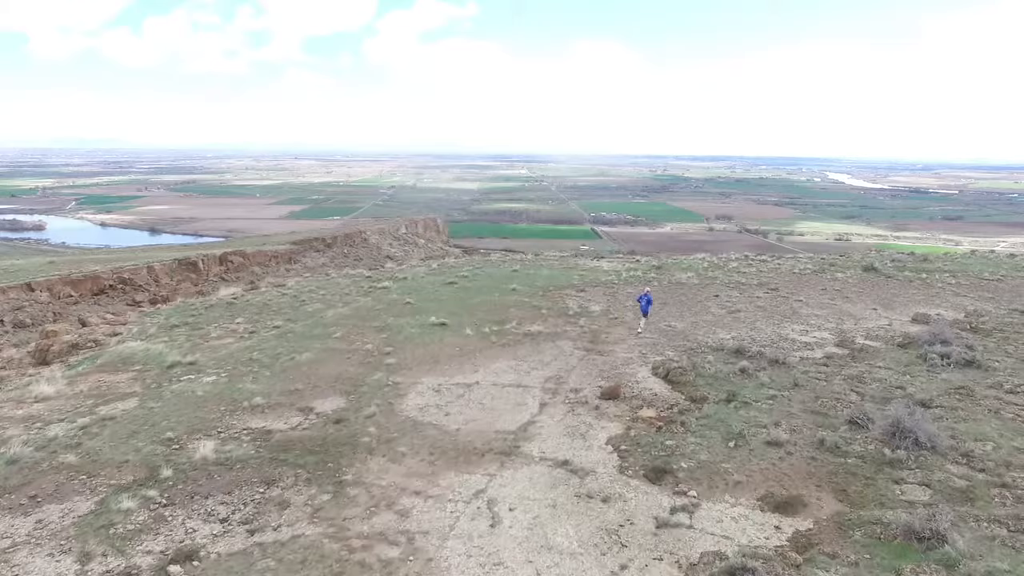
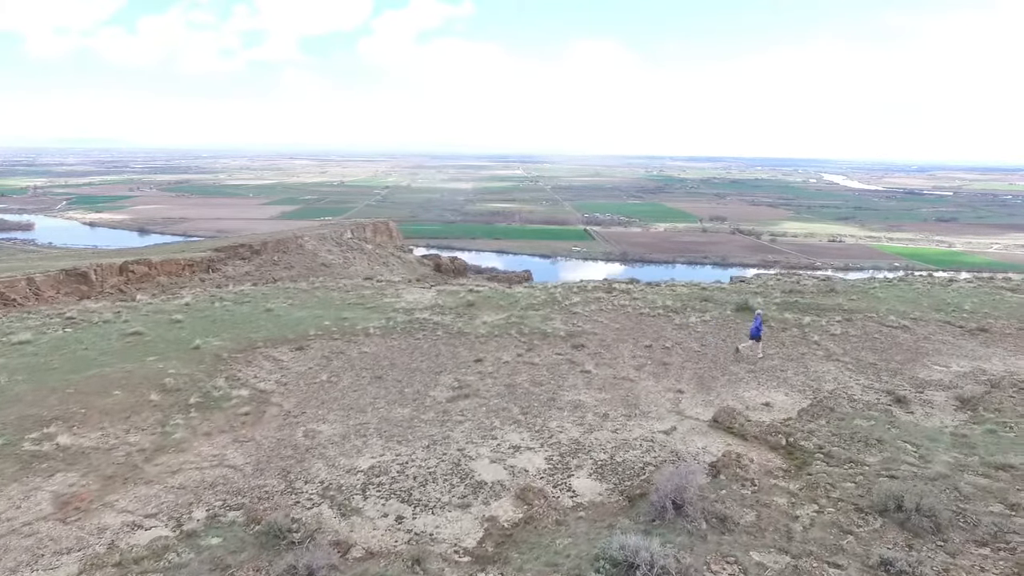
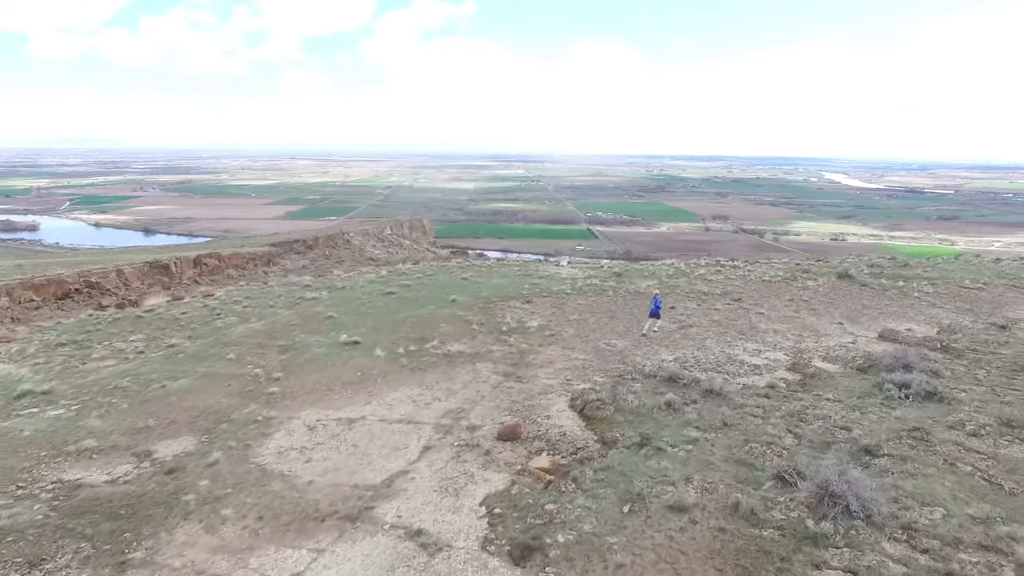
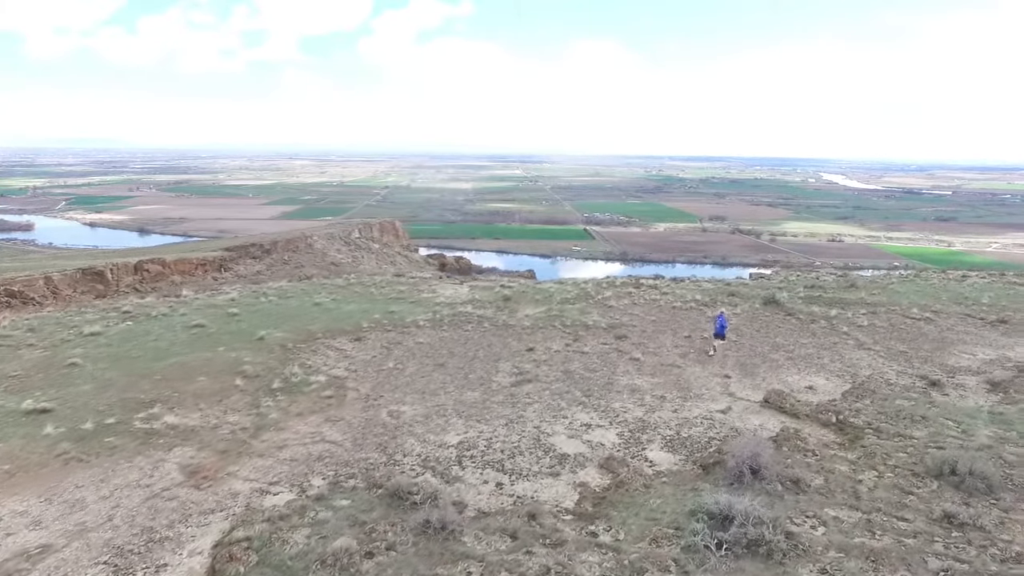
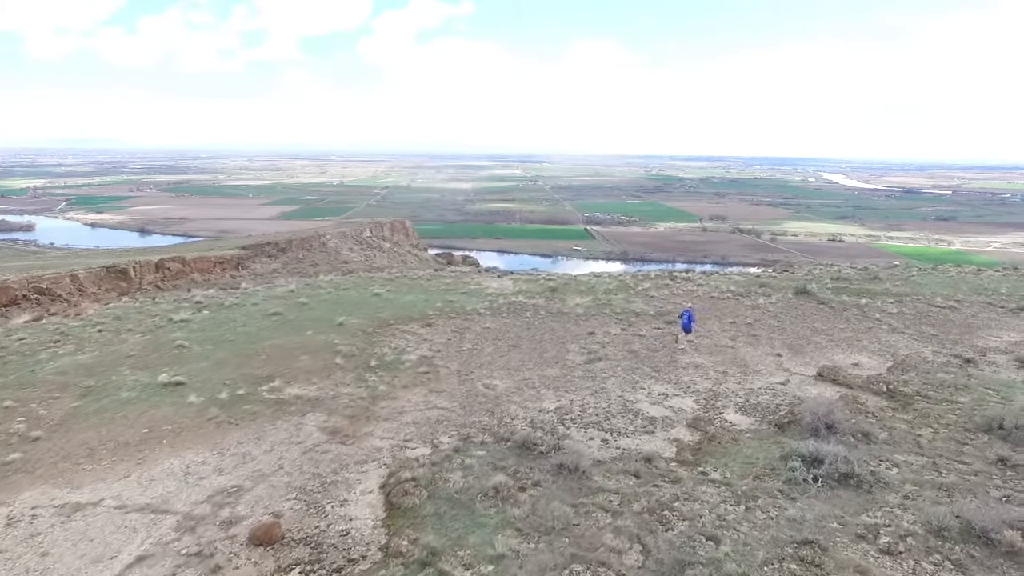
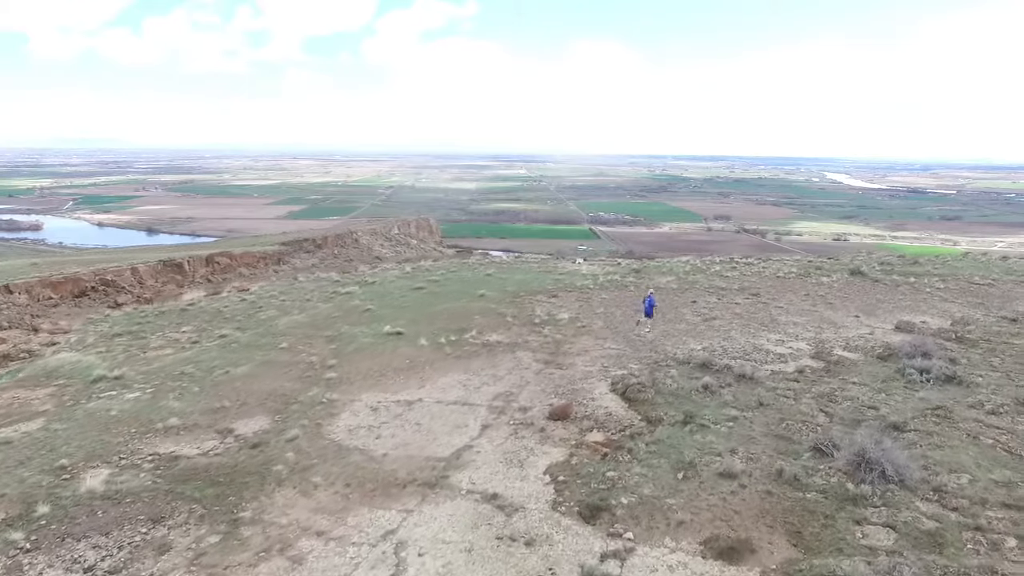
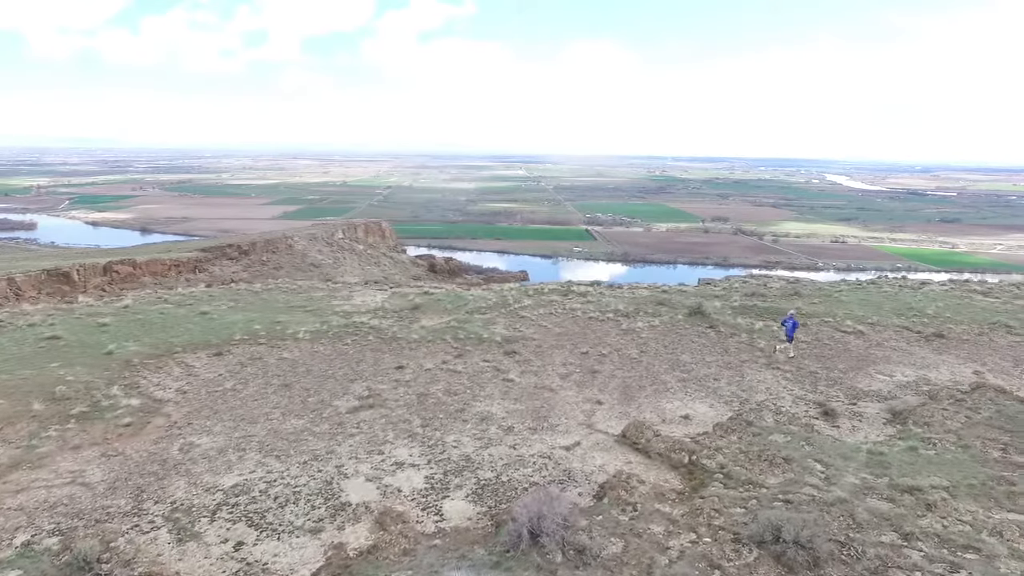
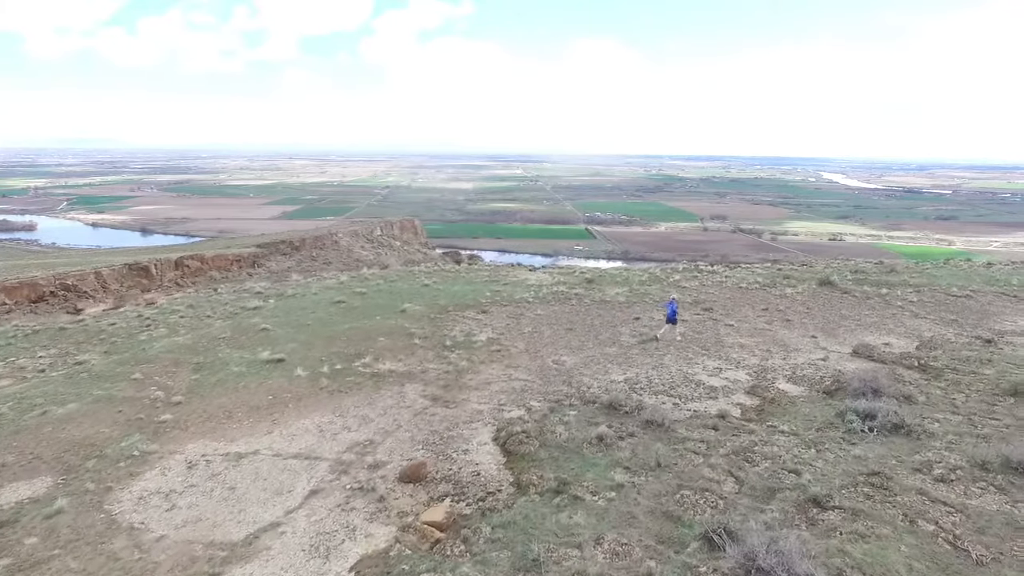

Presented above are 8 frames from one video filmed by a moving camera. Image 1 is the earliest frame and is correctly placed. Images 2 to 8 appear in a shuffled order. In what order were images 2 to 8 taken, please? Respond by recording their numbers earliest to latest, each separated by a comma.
6, 3, 8, 5, 4, 2, 7
